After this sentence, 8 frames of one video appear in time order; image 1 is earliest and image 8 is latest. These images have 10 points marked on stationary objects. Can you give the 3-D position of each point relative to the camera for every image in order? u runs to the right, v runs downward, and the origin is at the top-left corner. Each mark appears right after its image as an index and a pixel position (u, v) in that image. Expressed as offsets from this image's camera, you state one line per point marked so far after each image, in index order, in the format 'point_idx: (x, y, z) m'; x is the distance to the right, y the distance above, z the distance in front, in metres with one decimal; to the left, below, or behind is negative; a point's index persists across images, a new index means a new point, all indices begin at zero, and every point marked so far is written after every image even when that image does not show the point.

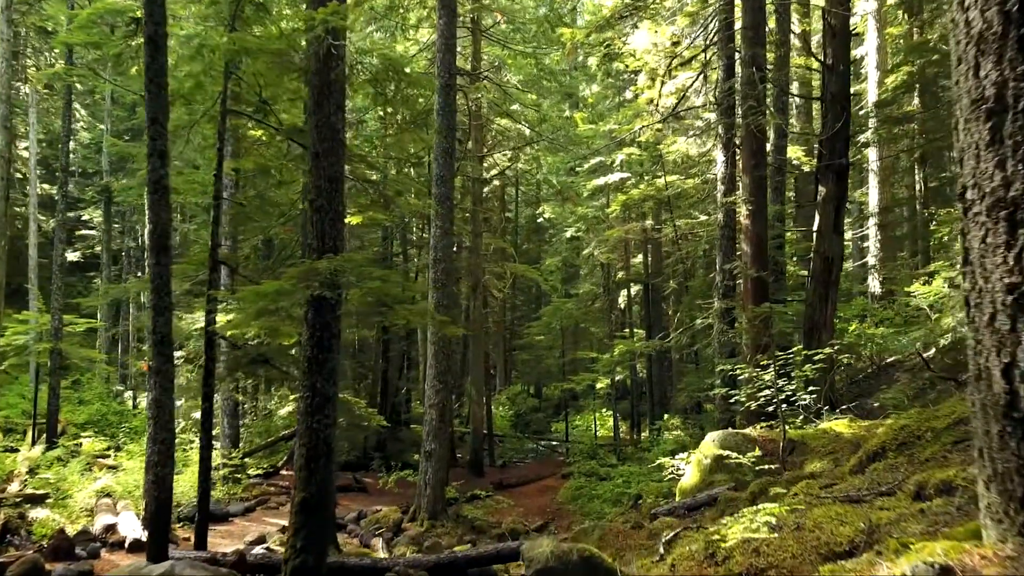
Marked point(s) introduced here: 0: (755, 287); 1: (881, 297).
0: (+3.4, 0.0, +10.6) m
1: (+8.8, -0.2, +18.3) m
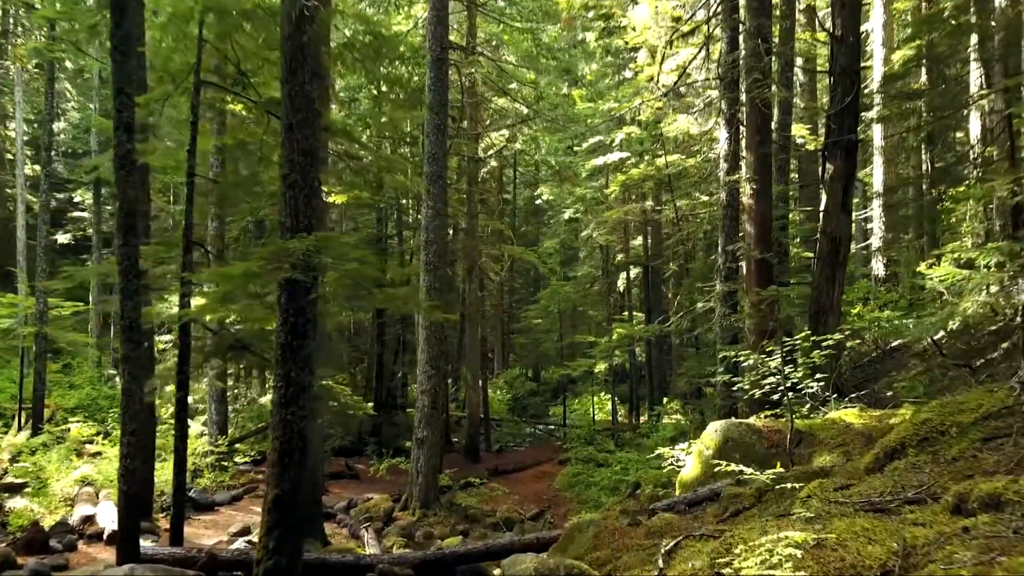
0: (+3.3, +0.3, +10.2) m
1: (+8.7, +0.2, +17.9) m
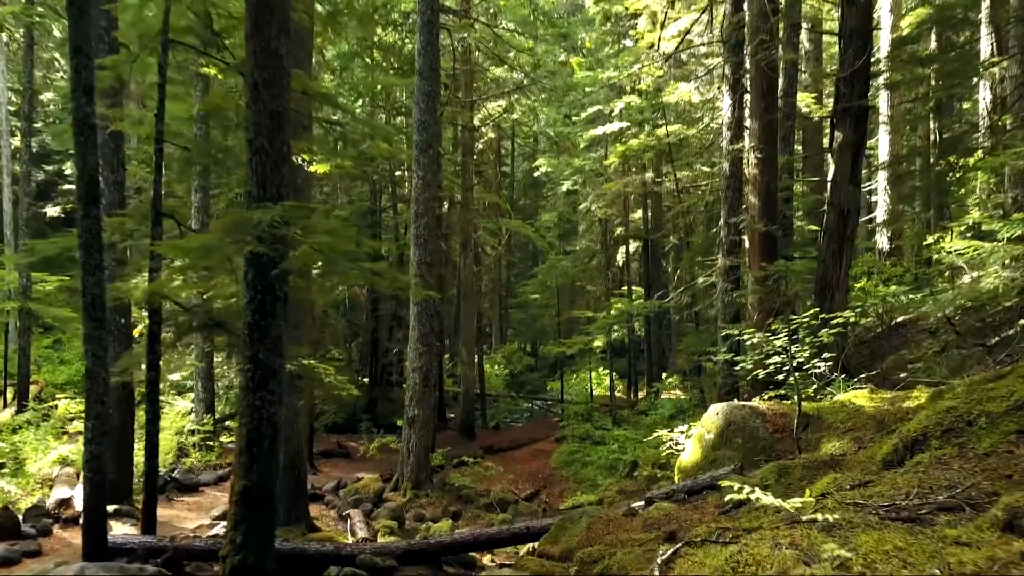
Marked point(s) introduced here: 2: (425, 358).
0: (+3.2, +0.6, +9.8) m
1: (+8.6, +0.8, +17.4) m
2: (-1.3, -1.1, +11.6) m
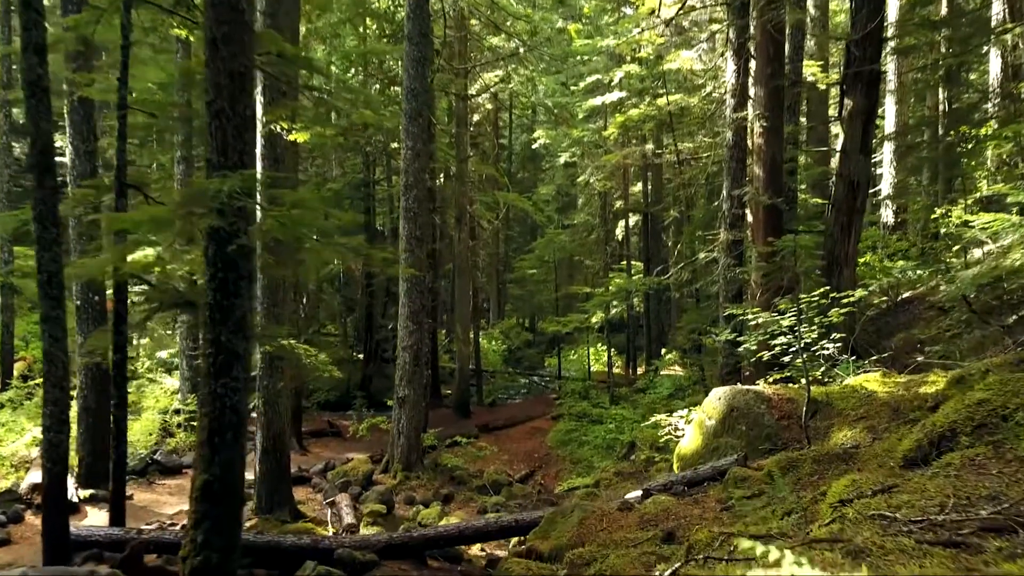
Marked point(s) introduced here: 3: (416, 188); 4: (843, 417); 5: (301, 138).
0: (+3.1, +0.9, +9.3) m
1: (+8.5, +1.3, +16.9) m
2: (-1.4, -0.7, +11.2) m
3: (-1.4, +1.5, +11.2) m
4: (+2.4, -0.9, +5.6) m
5: (-2.3, +1.6, +8.1) m
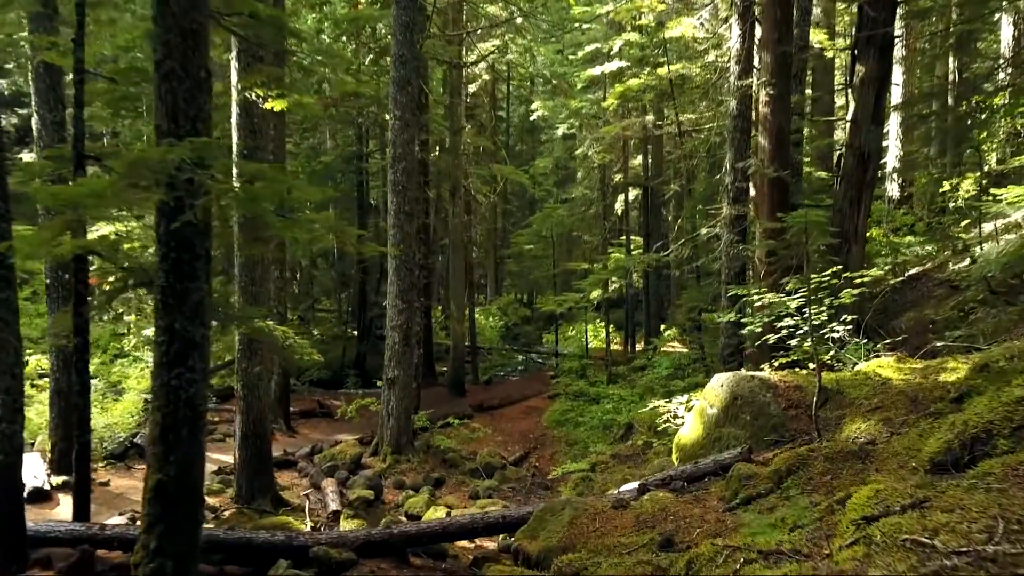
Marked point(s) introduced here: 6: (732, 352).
0: (+3.0, +1.2, +8.8) m
1: (+8.4, +1.8, +16.5) m
2: (-1.5, -0.4, +10.7) m
3: (-1.5, +1.8, +10.7) m
4: (+2.3, -0.8, +5.2) m
5: (-2.4, +1.8, +7.6) m
6: (+2.6, -0.8, +8.9) m
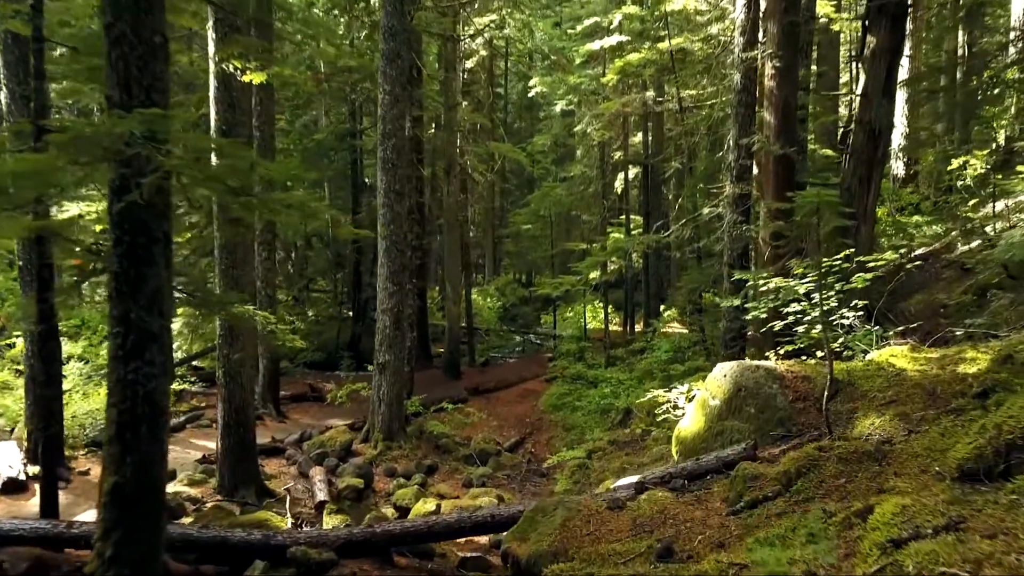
0: (+3.0, +1.4, +8.5) m
1: (+8.4, +2.3, +16.0) m
2: (-1.6, -0.1, +10.4) m
3: (-1.6, +2.0, +10.3) m
4: (+2.3, -0.7, +4.8) m
5: (-2.4, +2.0, +7.2) m
6: (+2.5, -0.6, +8.6) m
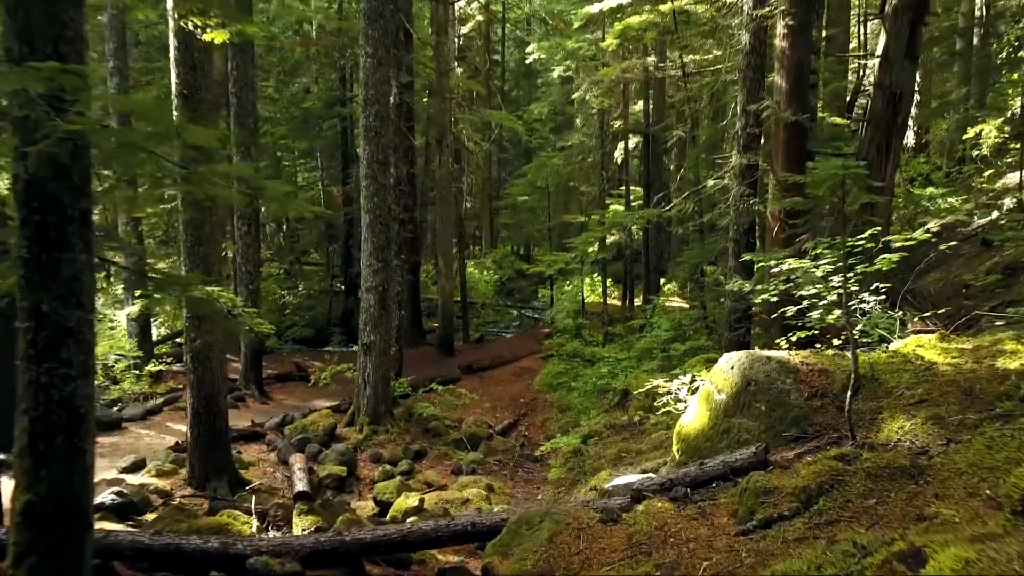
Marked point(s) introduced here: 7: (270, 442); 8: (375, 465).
0: (+2.9, +1.6, +7.8) m
1: (+8.3, +2.8, +15.4) m
2: (-1.7, +0.2, +9.8) m
3: (-1.7, +2.3, +9.7) m
4: (+2.2, -0.6, +4.3) m
5: (-2.5, +2.2, +6.6) m
6: (+2.4, -0.3, +8.0) m
7: (-3.0, -1.9, +9.4) m
8: (-1.6, -2.1, +9.1) m
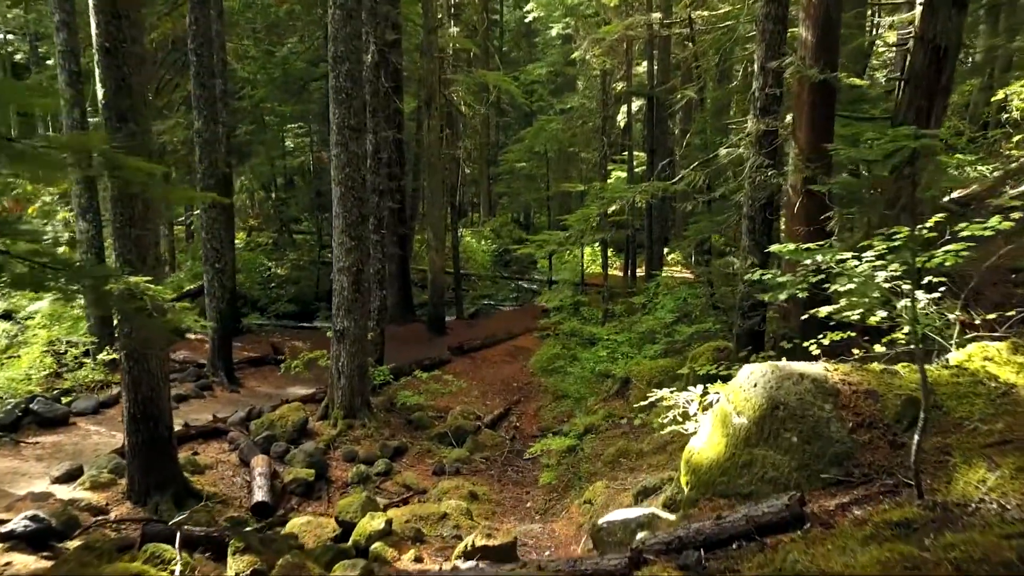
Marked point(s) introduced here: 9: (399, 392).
0: (+2.7, +1.7, +6.8) m
1: (+8.1, +3.3, +14.3) m
2: (-1.8, +0.4, +8.9) m
3: (-1.8, +2.6, +8.6) m
4: (+2.0, -0.6, +3.4) m
5: (-2.7, +2.2, +5.5) m
6: (+2.3, -0.2, +7.1) m
7: (-3.1, -1.7, +8.5) m
8: (-1.8, -1.9, +8.2) m
9: (-1.6, -1.5, +10.7) m
